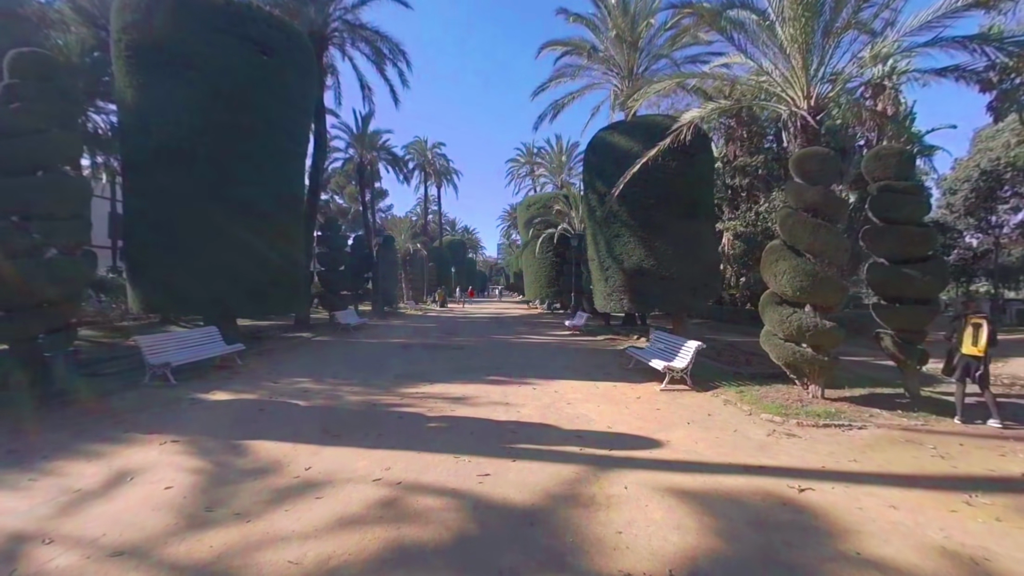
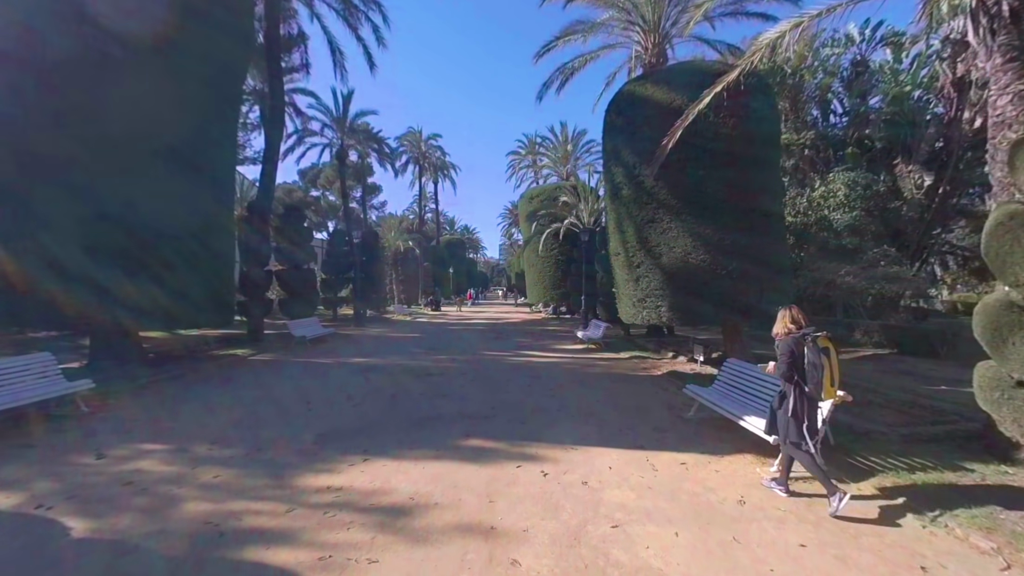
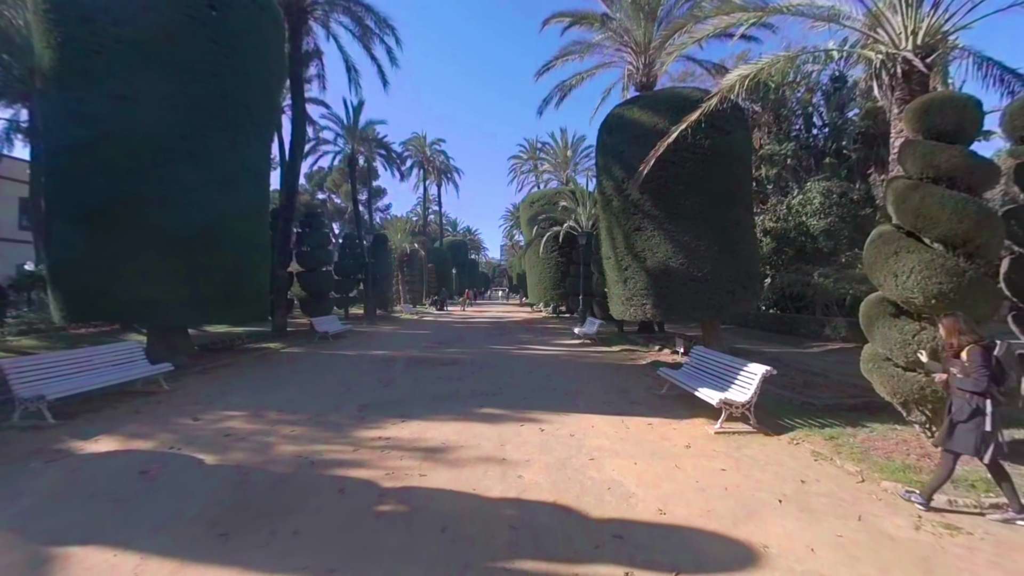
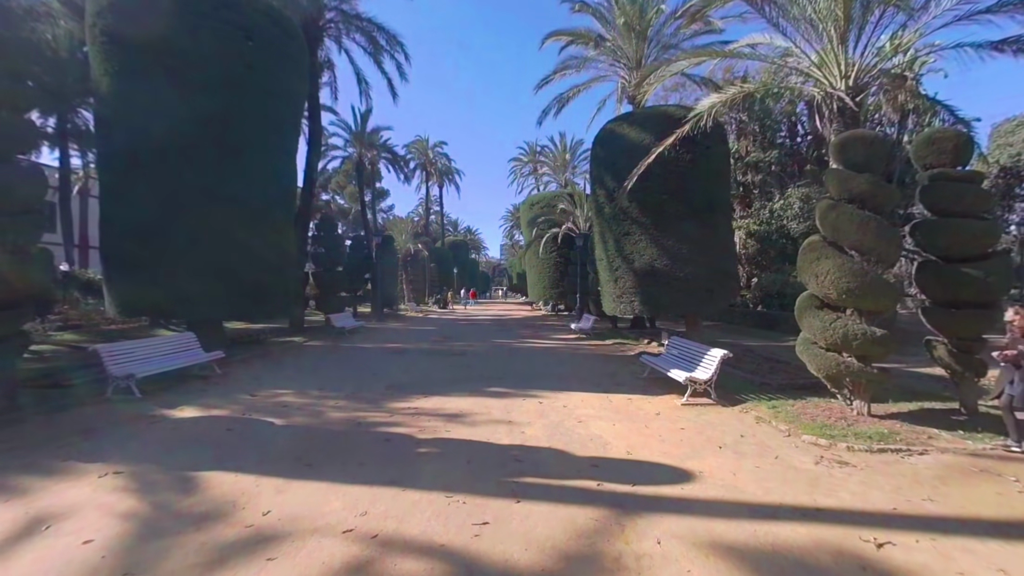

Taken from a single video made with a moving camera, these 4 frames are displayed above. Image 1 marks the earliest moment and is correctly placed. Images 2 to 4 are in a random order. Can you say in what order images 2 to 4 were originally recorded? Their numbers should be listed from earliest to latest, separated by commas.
4, 3, 2
